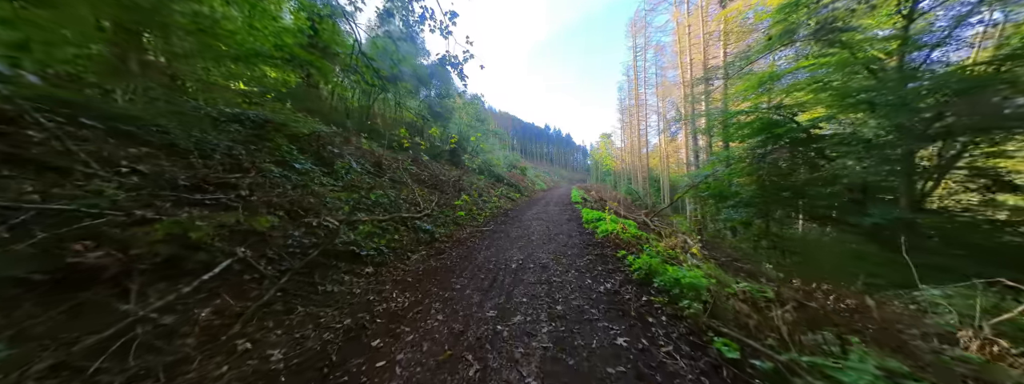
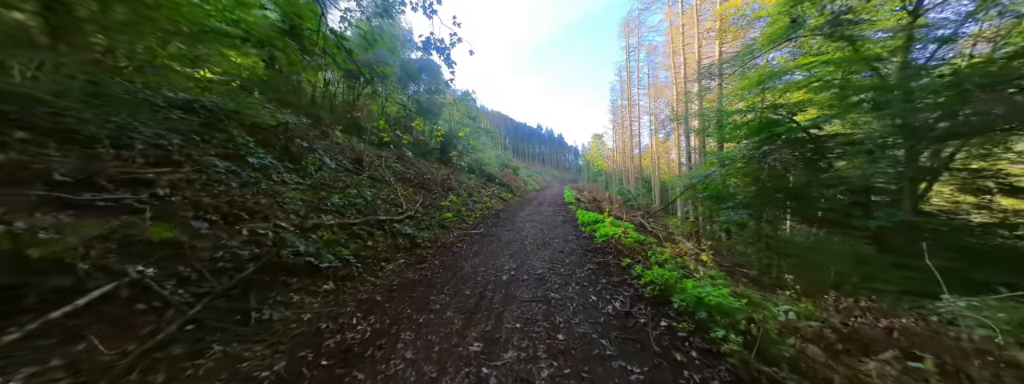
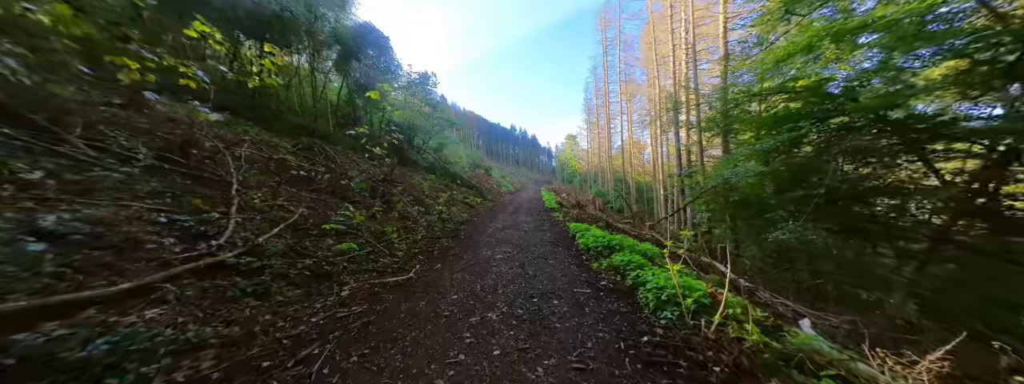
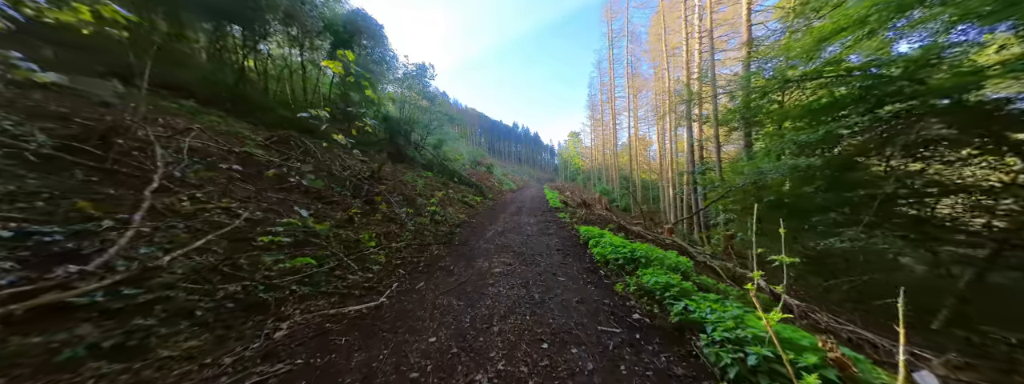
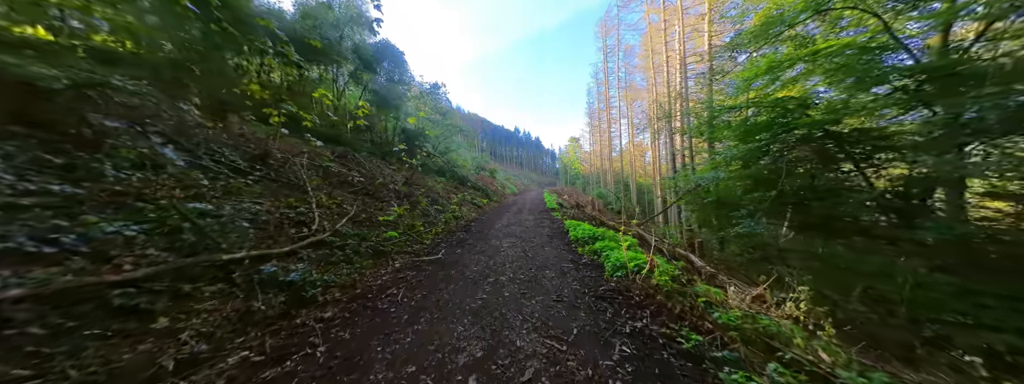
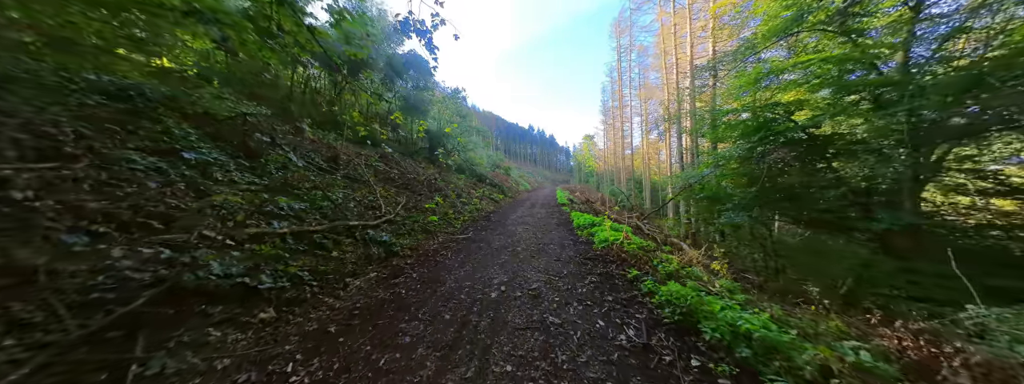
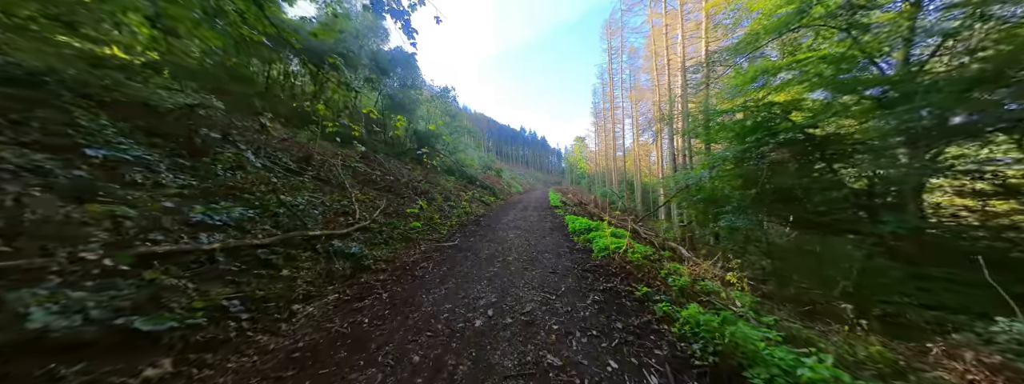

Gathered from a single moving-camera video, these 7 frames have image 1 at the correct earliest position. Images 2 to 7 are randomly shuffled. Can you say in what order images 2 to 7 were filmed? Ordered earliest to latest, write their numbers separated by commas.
2, 6, 7, 5, 3, 4
